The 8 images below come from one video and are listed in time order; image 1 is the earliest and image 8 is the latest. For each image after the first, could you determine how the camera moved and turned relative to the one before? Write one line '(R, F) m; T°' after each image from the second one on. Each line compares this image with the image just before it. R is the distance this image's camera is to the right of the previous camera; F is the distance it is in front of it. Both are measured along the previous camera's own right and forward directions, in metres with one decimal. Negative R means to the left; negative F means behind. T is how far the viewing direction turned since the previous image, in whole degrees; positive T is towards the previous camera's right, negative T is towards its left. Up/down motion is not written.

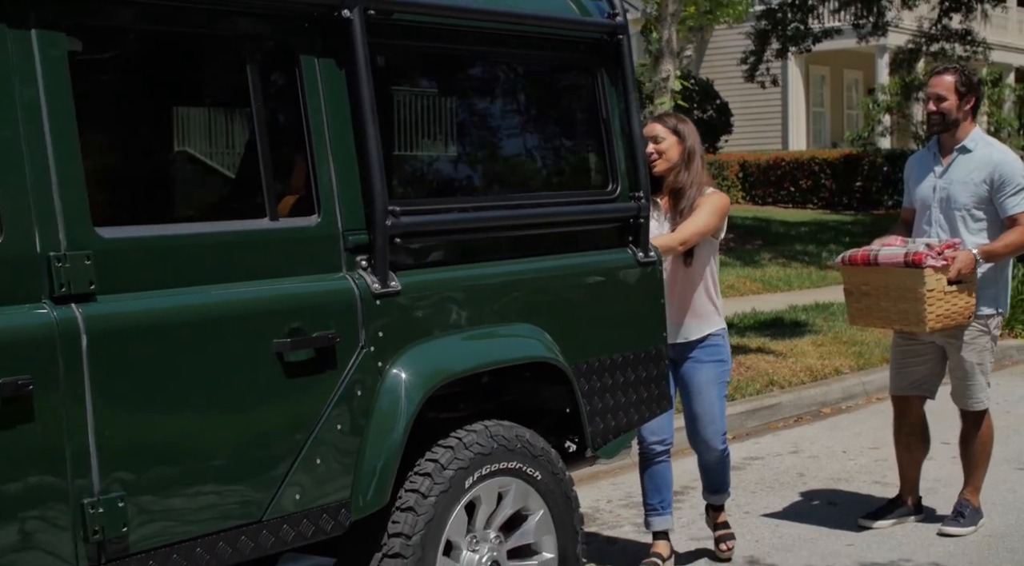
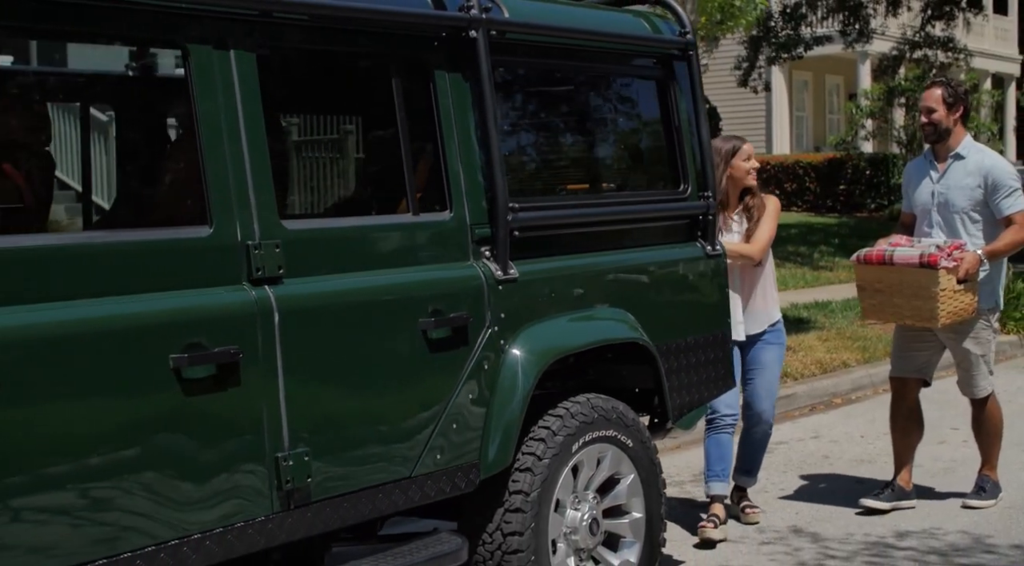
(-0.5, -0.6) m; +1°
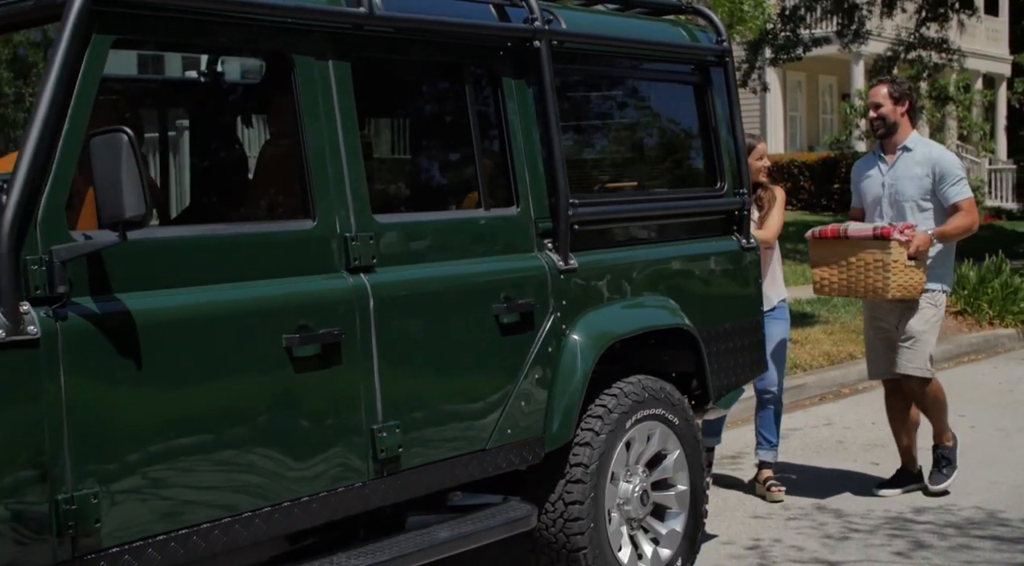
(-0.3, -0.4) m; 0°
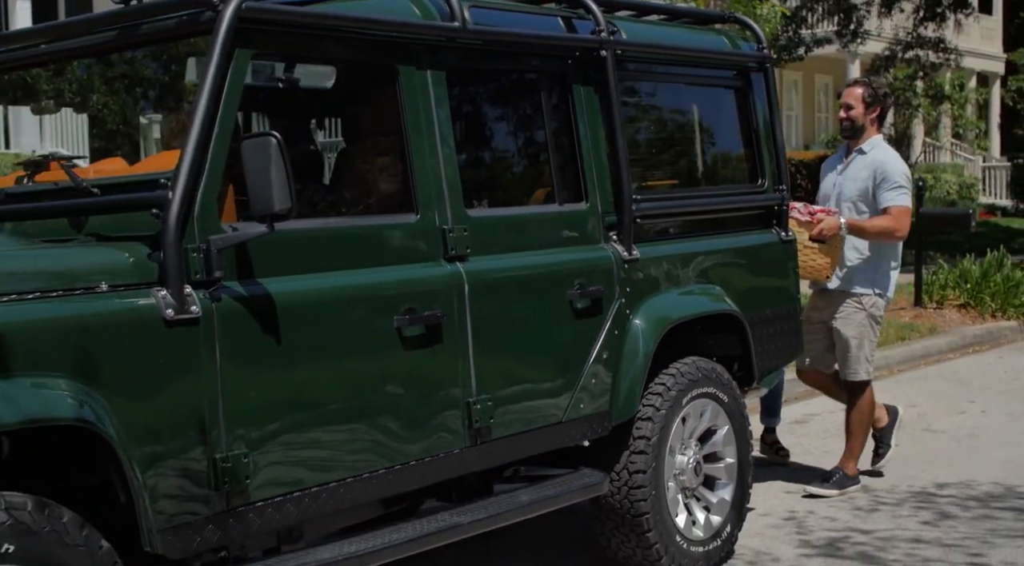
(-0.3, -0.5) m; 0°
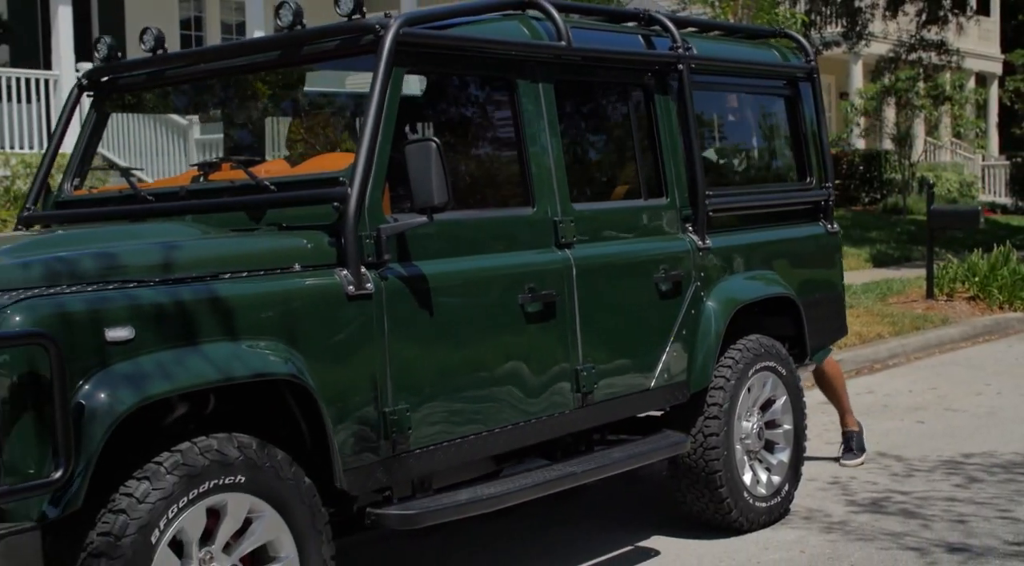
(-0.4, -0.8) m; 0°
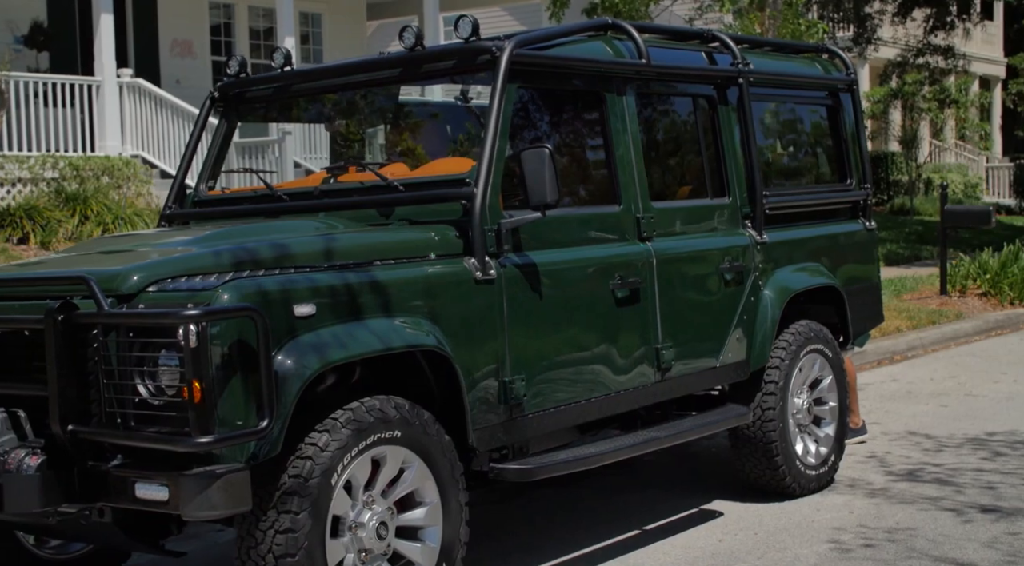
(-0.4, -0.8) m; 0°
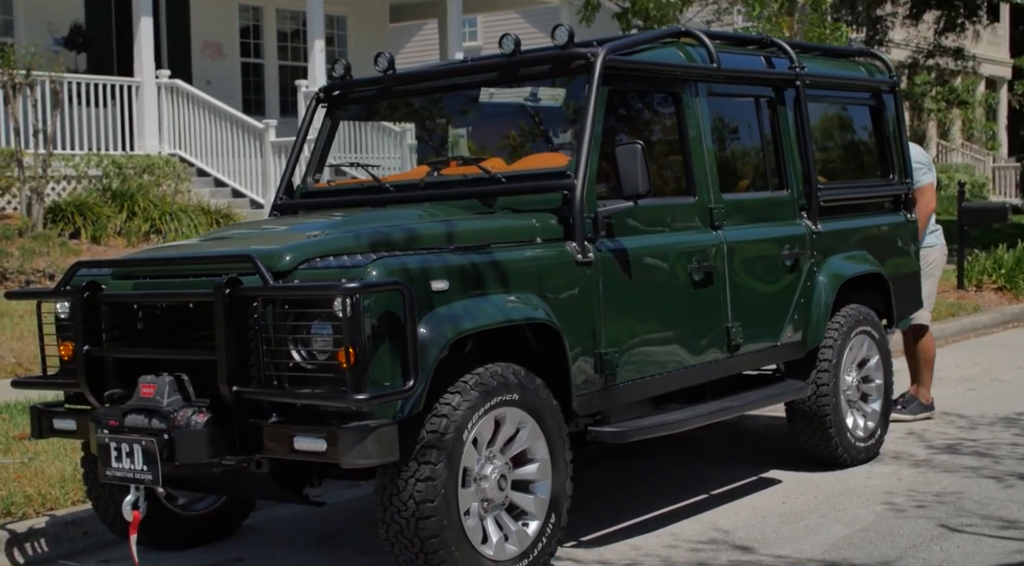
(-0.4, -0.6) m; 0°
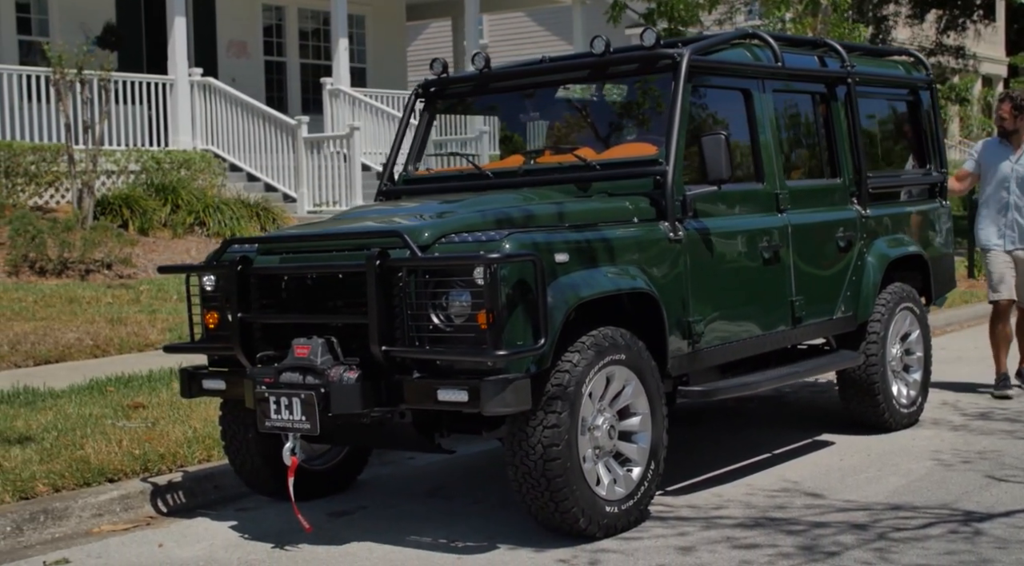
(-0.5, -0.7) m; 0°
